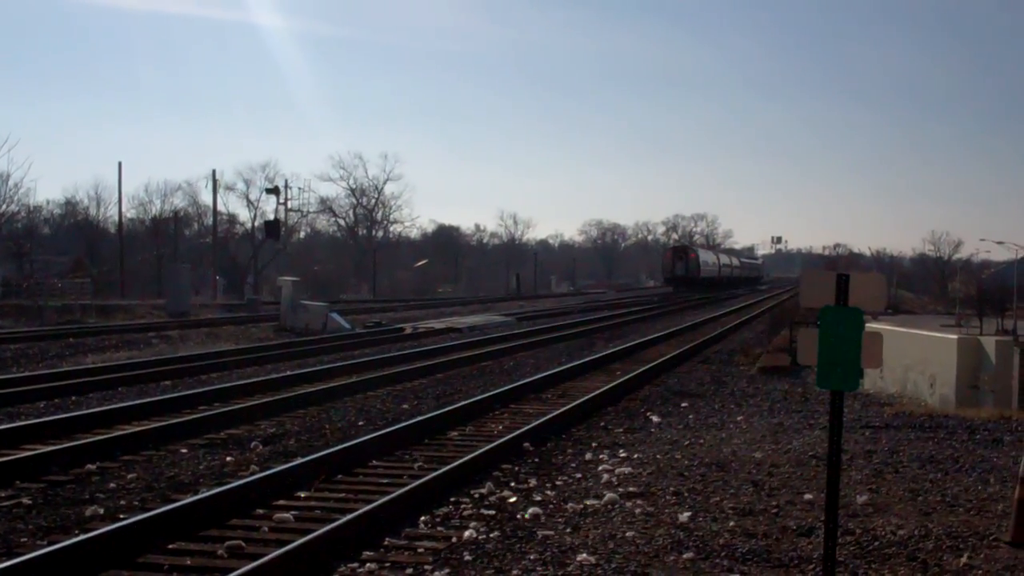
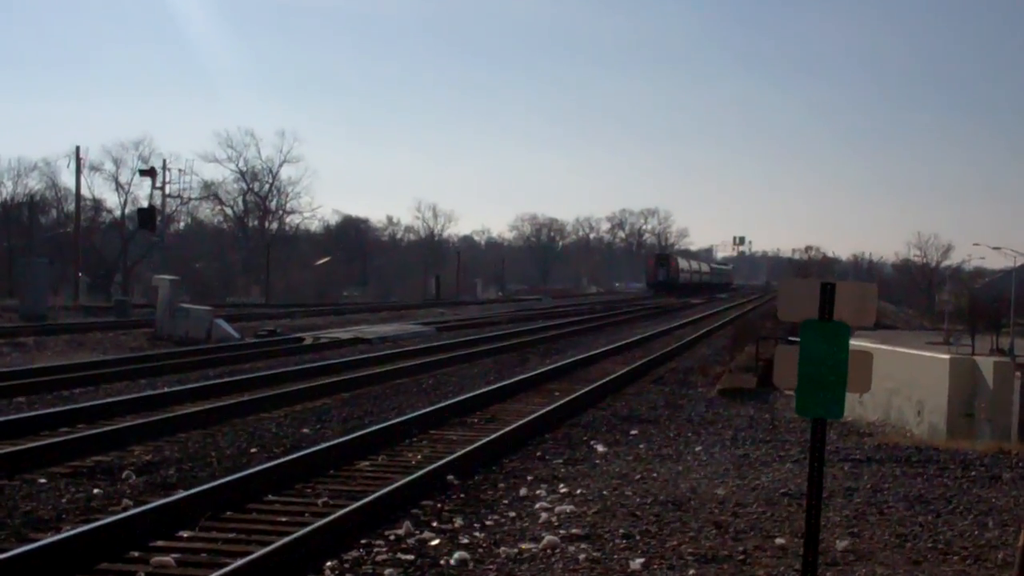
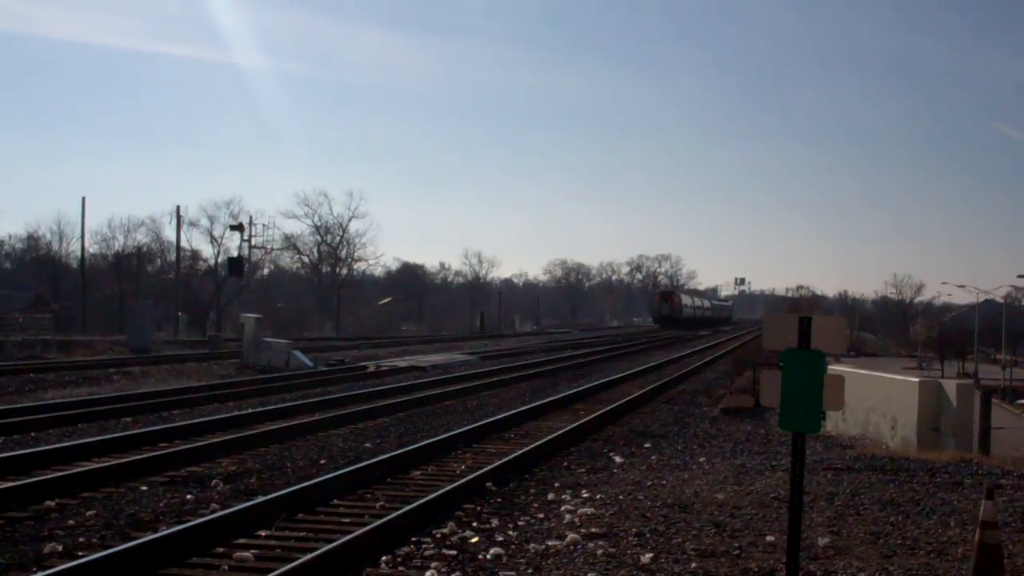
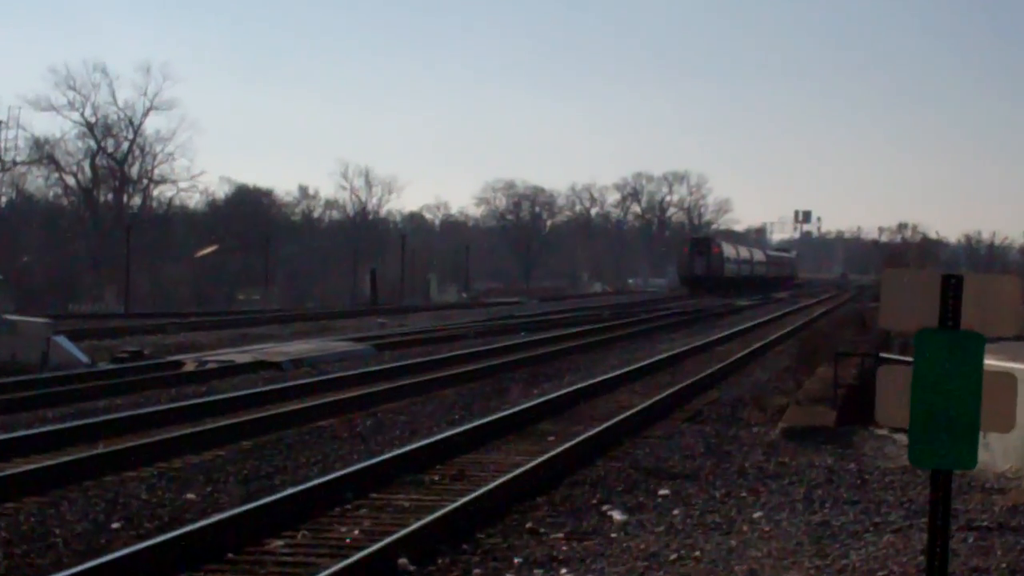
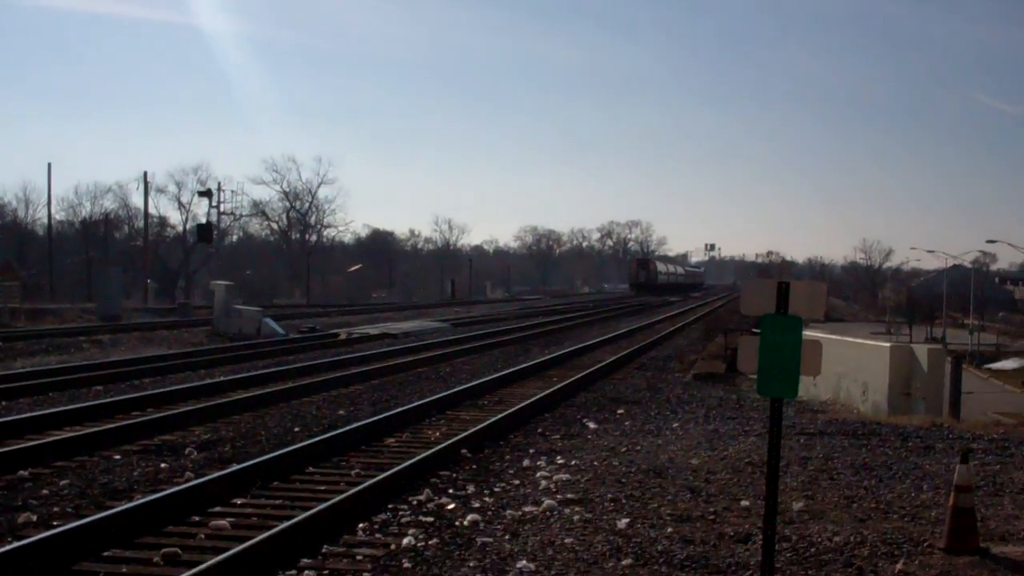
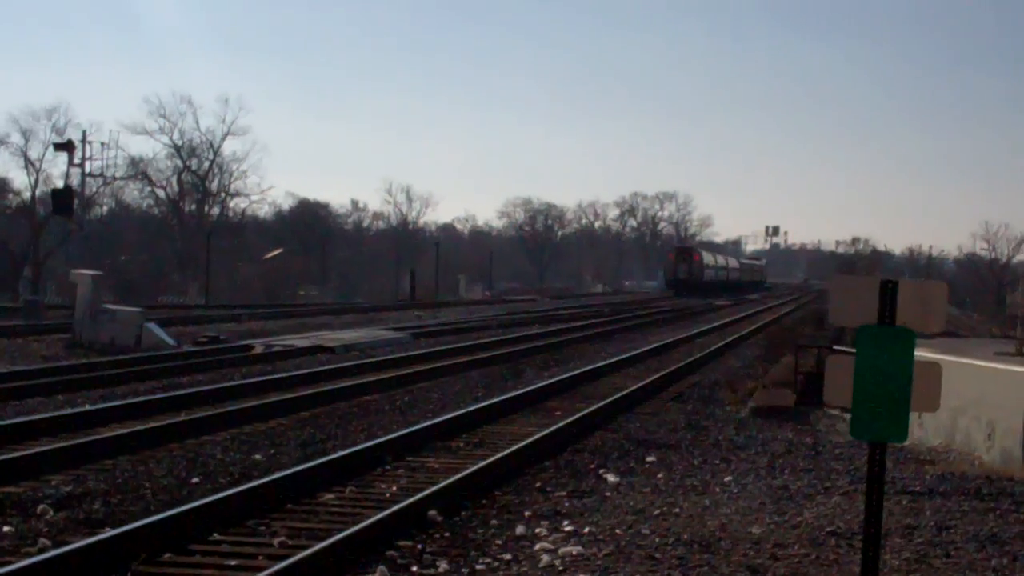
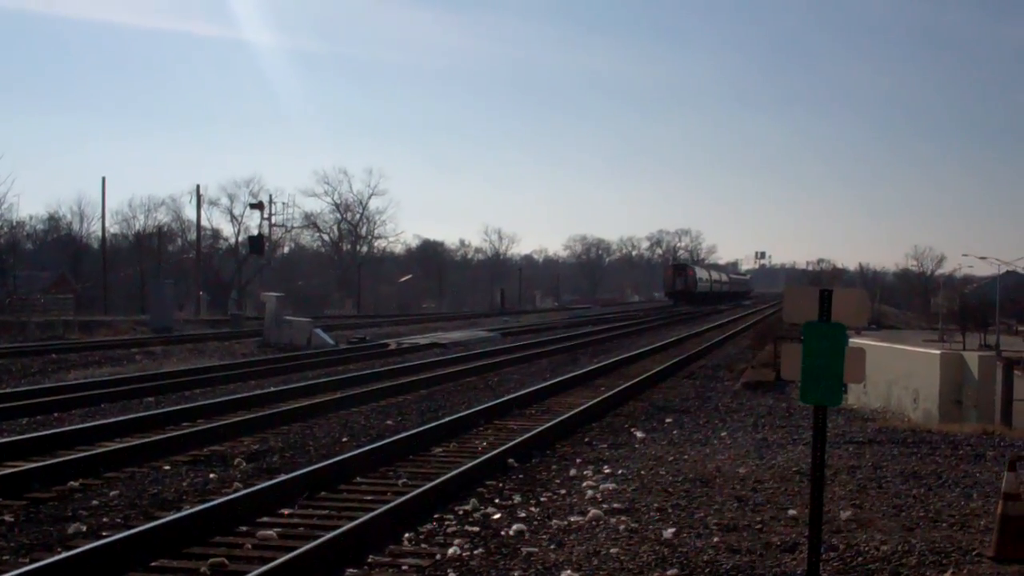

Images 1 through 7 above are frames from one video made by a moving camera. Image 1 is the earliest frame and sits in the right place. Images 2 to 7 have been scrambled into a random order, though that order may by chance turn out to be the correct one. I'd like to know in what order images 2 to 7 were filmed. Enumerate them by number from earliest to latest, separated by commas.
7, 3, 5, 2, 6, 4
